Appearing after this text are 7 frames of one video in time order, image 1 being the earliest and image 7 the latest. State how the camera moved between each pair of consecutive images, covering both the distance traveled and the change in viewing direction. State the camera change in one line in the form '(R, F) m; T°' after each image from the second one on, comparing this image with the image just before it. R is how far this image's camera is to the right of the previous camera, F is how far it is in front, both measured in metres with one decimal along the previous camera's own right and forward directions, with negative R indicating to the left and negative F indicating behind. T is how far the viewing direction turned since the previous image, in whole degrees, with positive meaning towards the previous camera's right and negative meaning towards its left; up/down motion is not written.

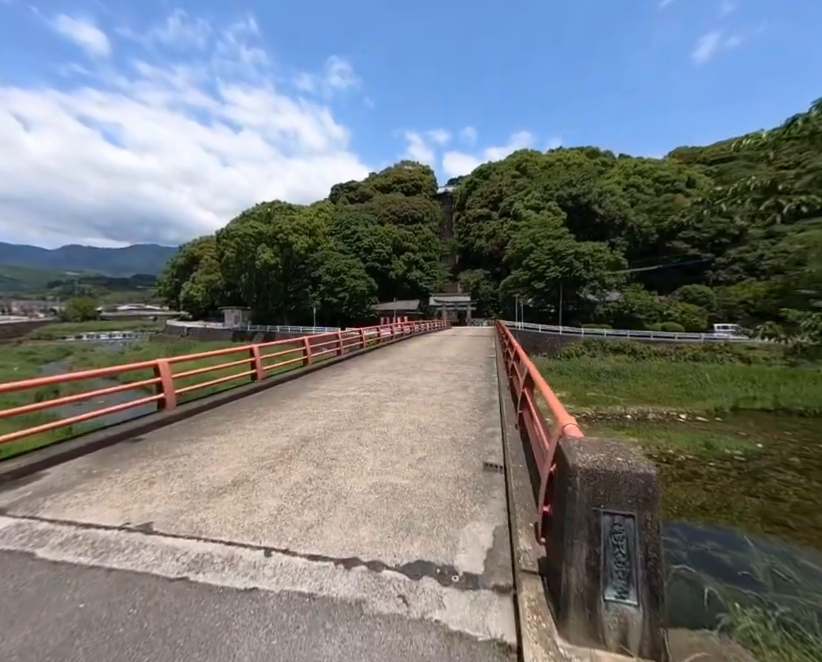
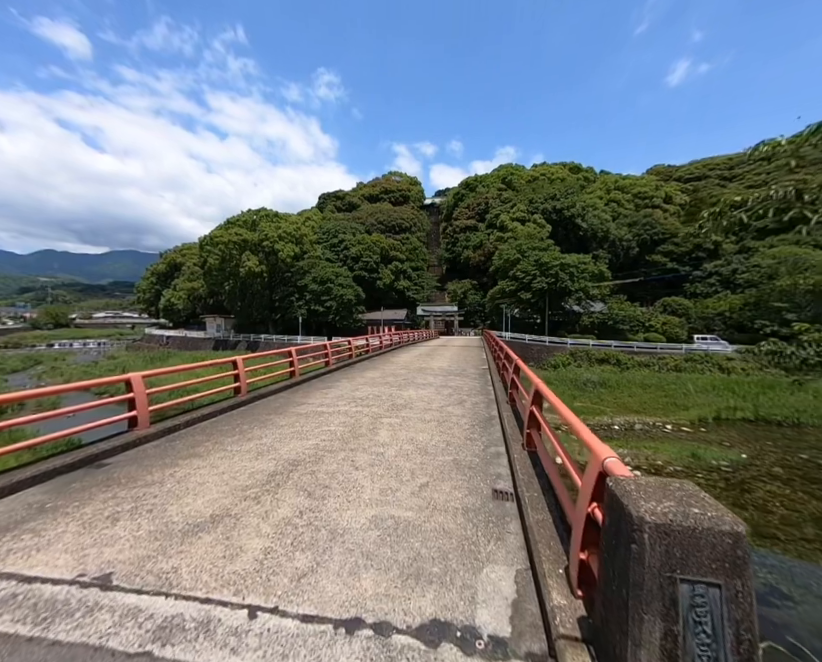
(-0.1, +0.2) m; +2°
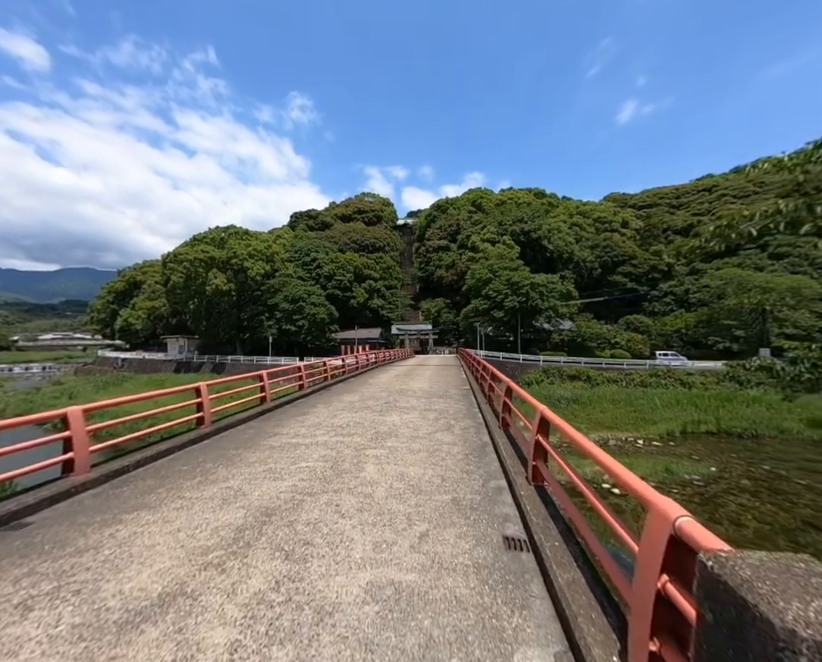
(-0.1, +0.3) m; +5°
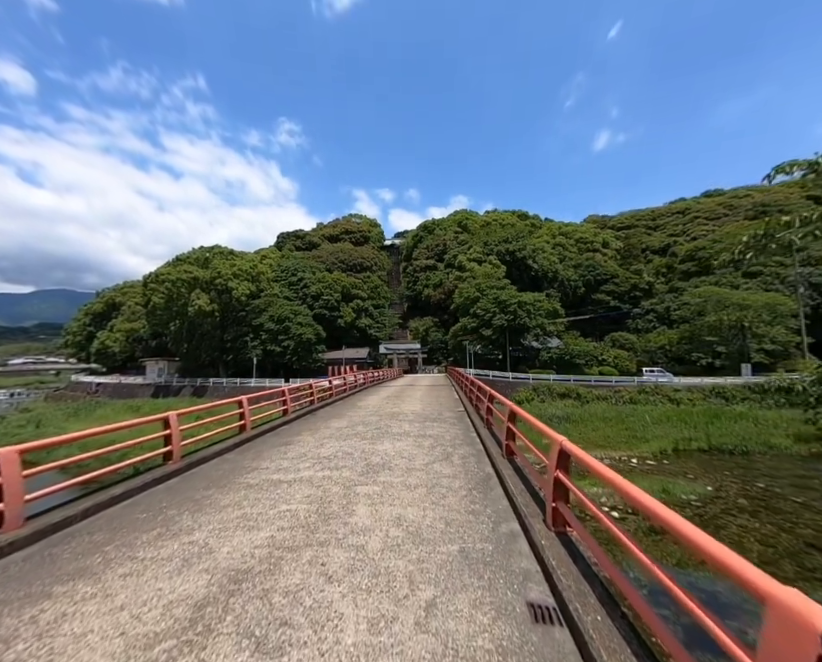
(-0.1, +0.3) m; +2°
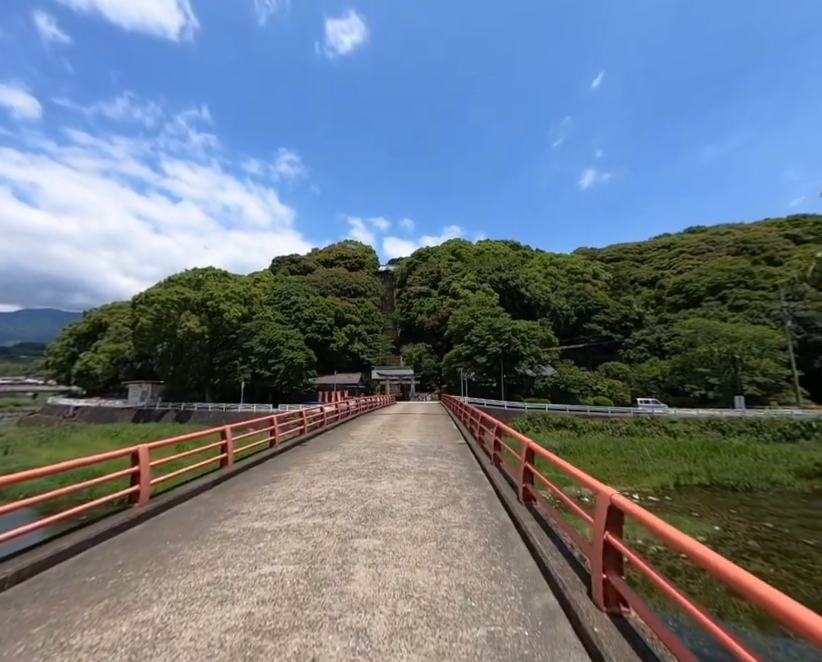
(-0.2, +0.4) m; +1°
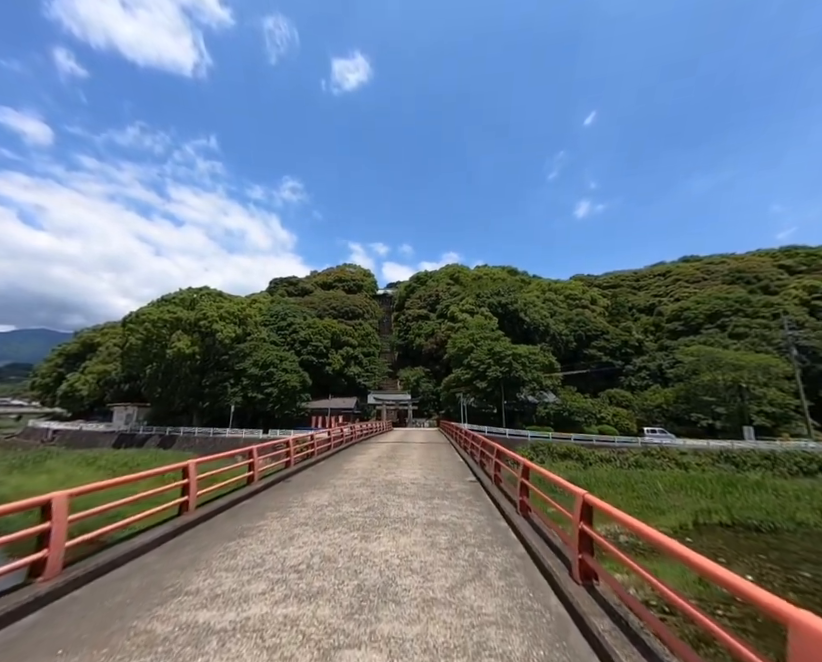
(-0.1, +0.9) m; 0°
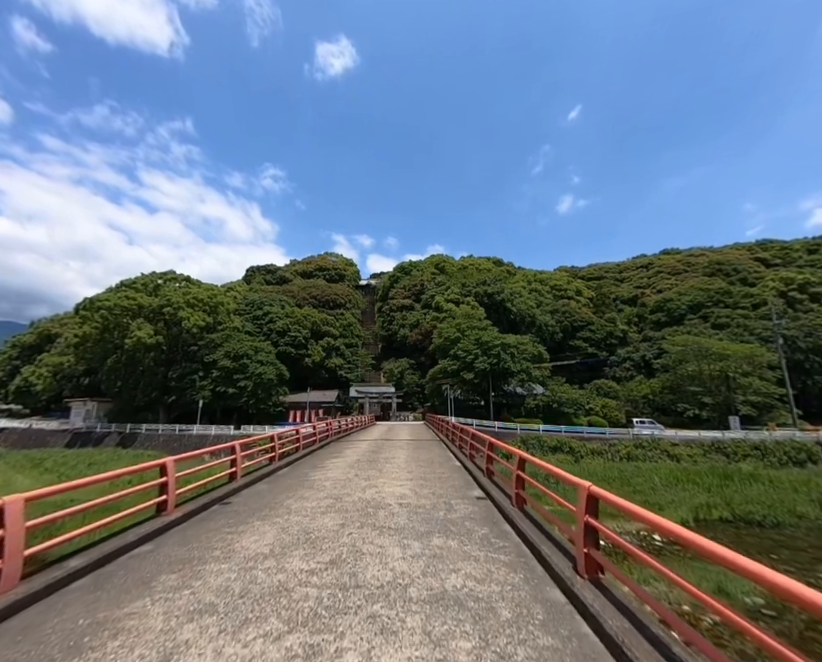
(0.0, +1.7) m; +3°
